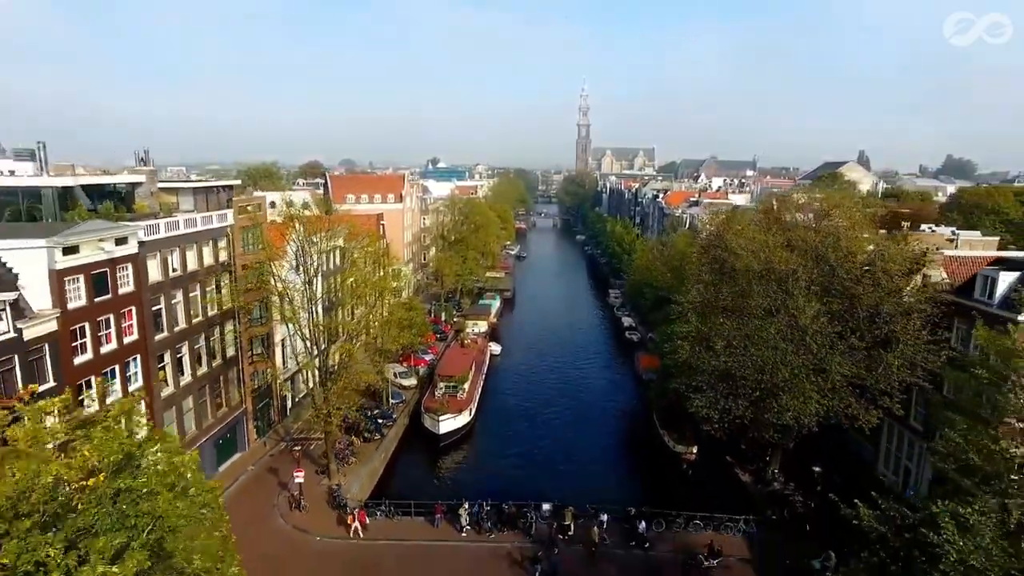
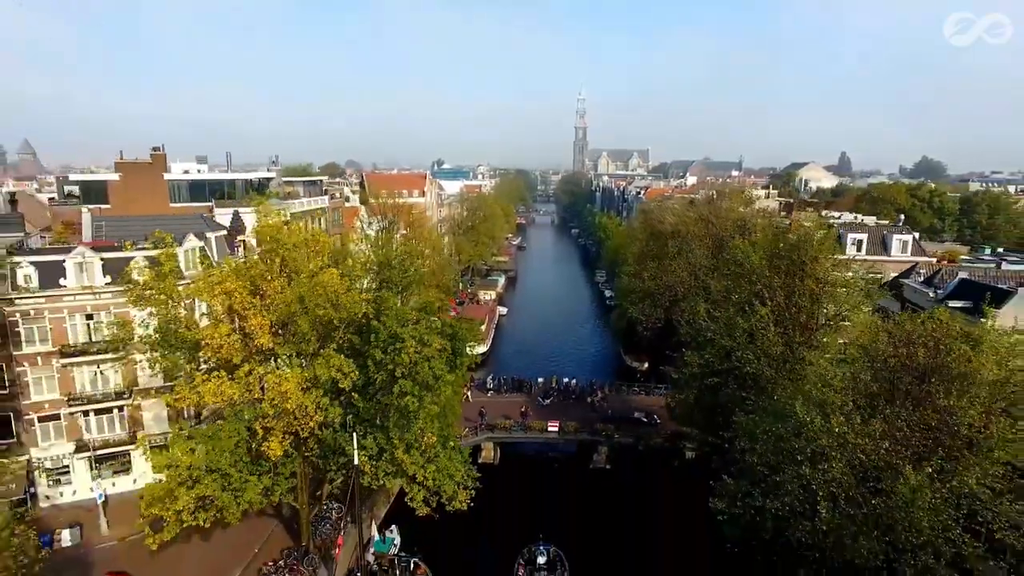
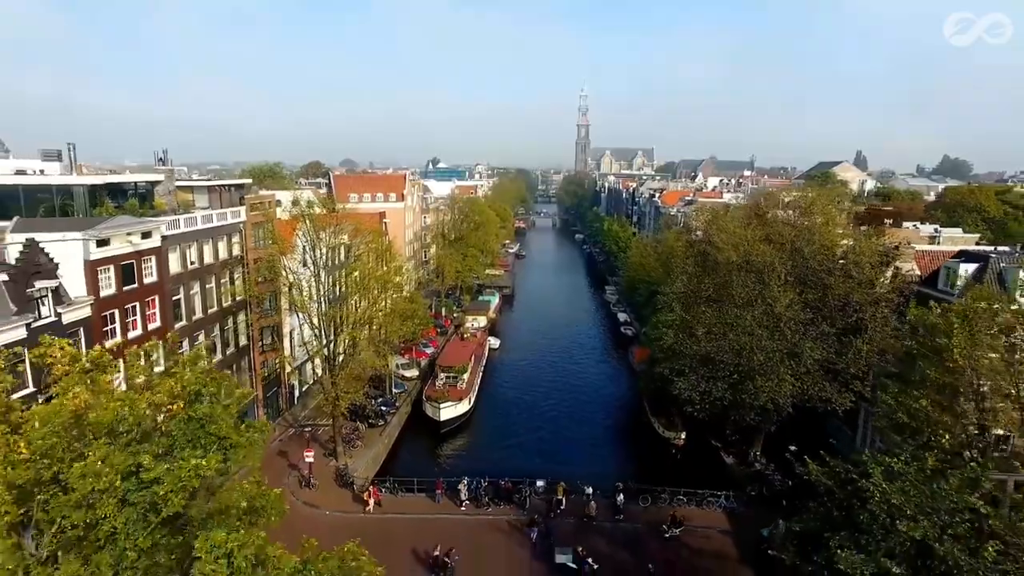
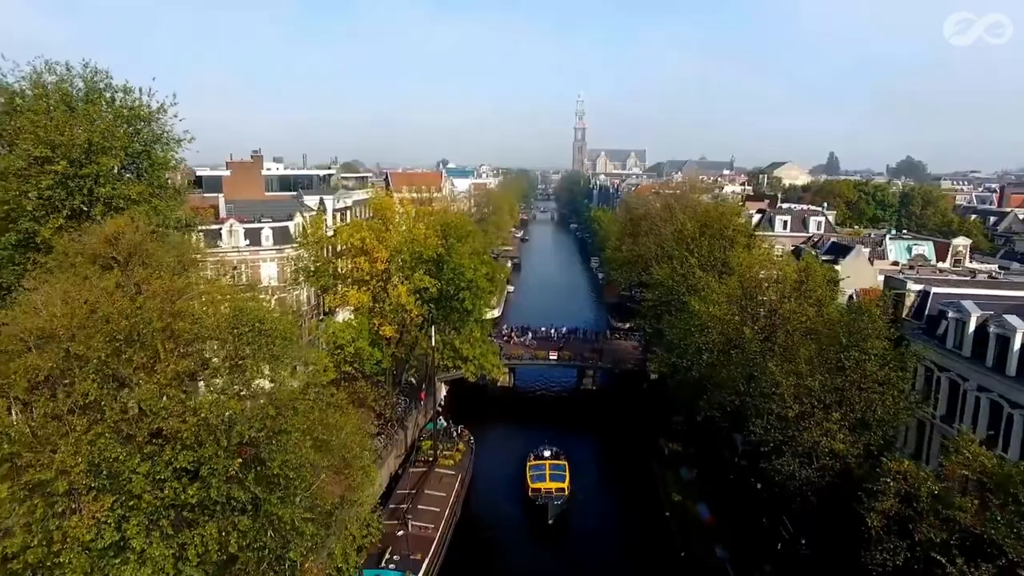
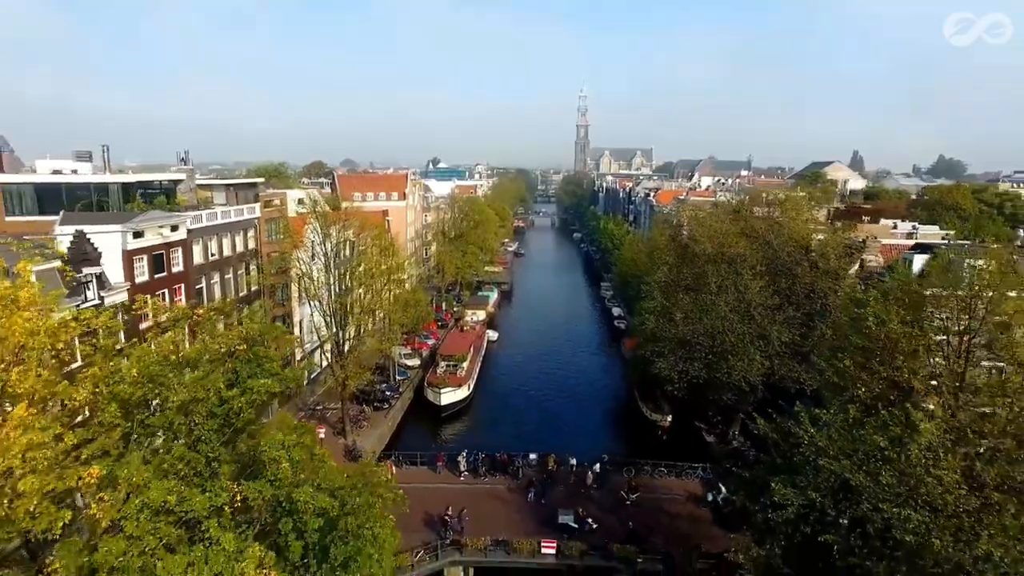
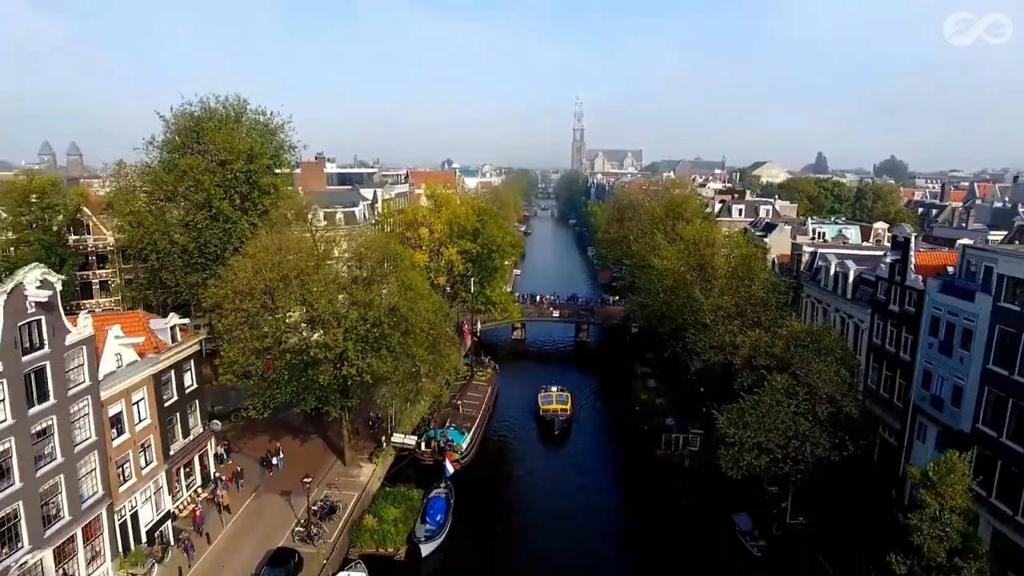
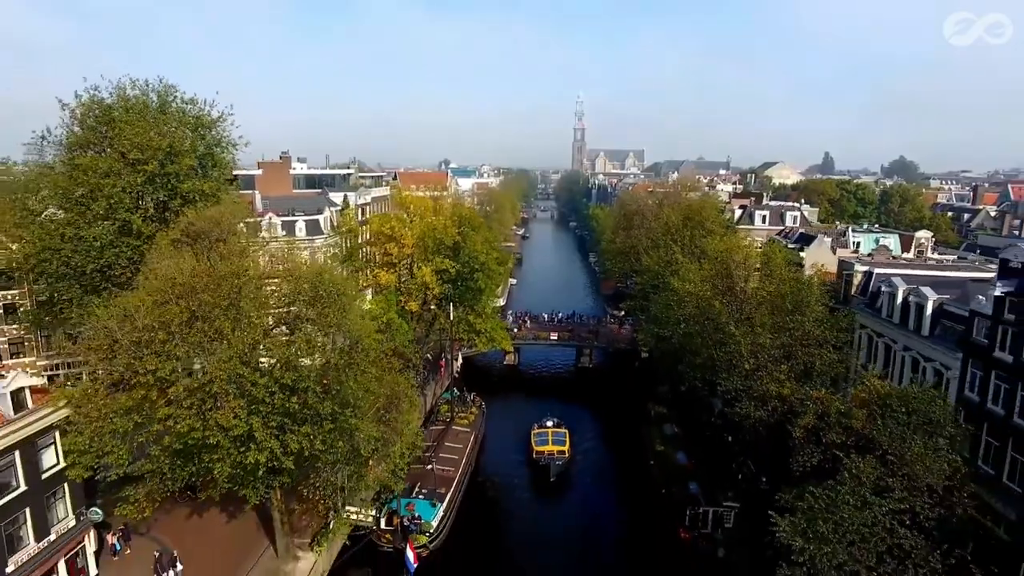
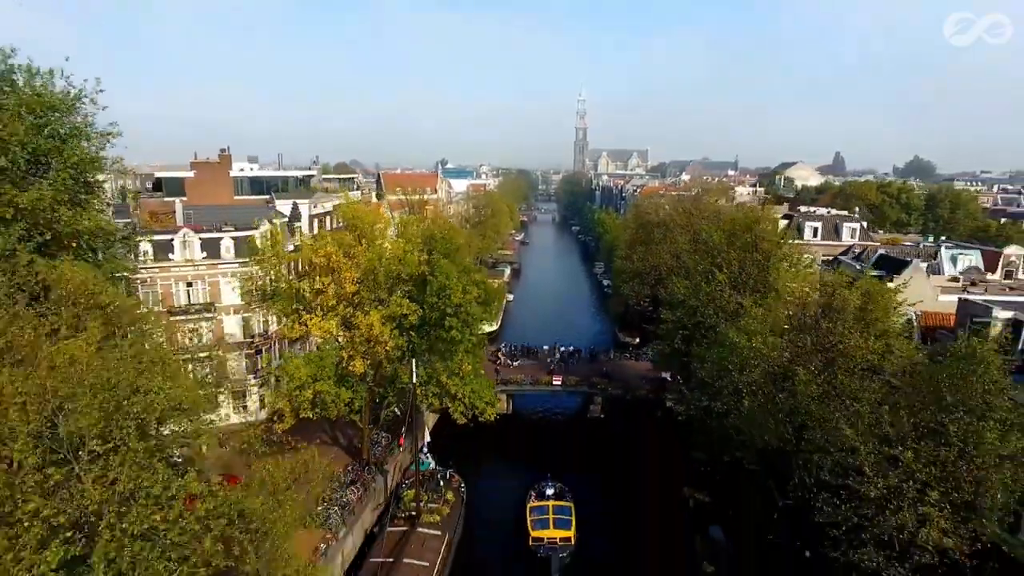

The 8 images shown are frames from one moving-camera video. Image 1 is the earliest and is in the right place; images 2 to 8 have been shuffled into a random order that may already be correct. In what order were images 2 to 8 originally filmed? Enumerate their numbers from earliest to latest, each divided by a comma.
3, 5, 2, 8, 4, 7, 6
